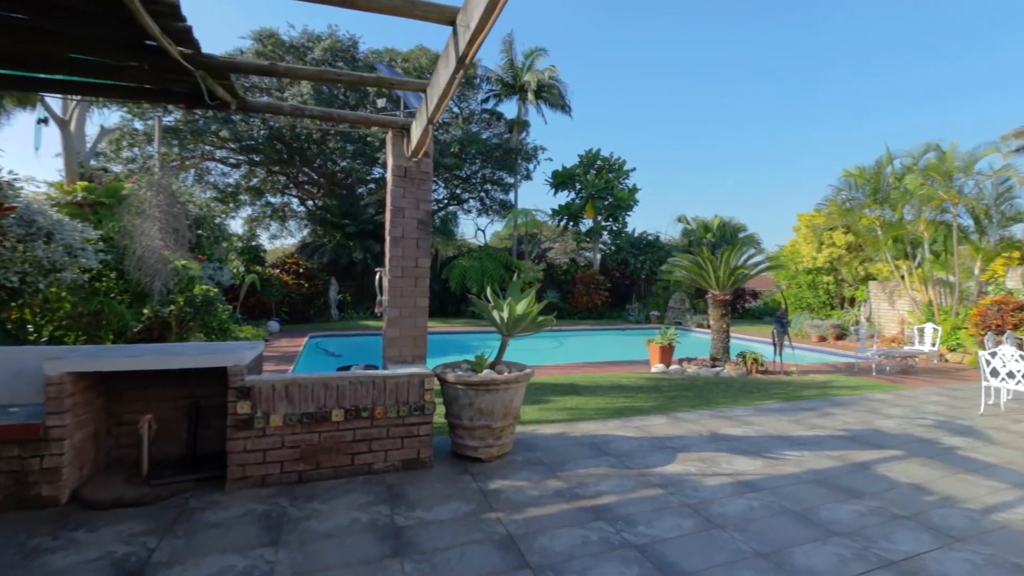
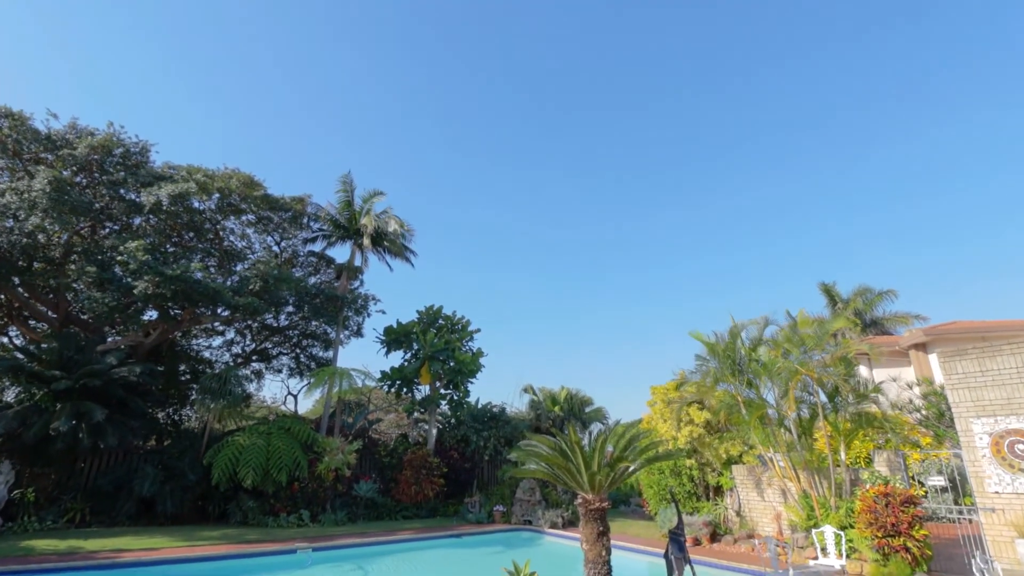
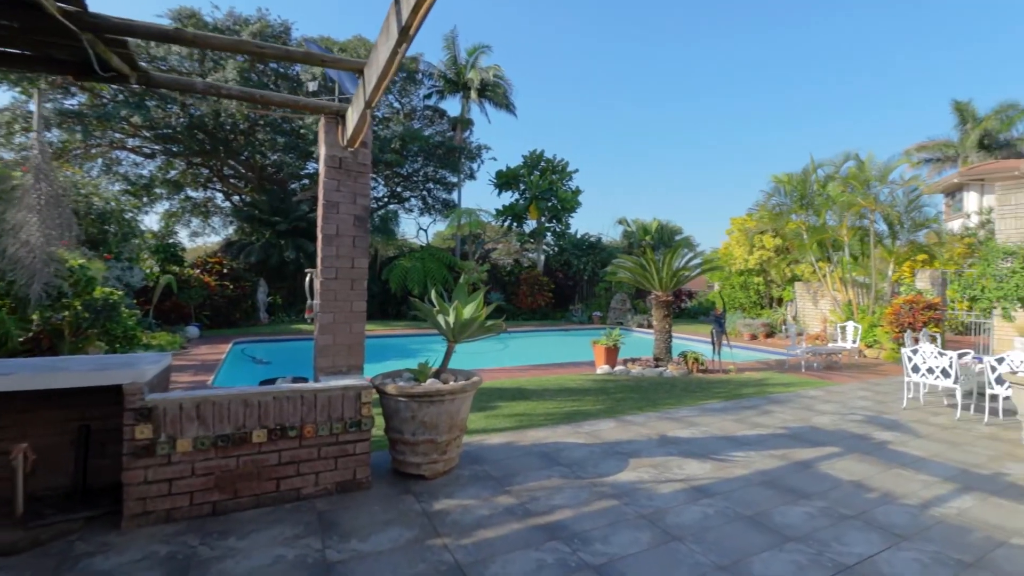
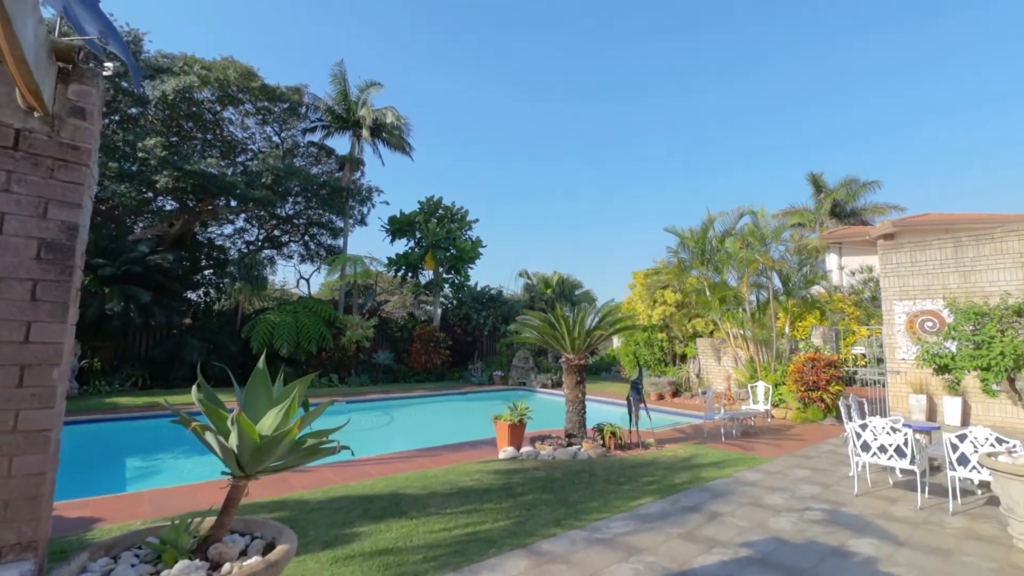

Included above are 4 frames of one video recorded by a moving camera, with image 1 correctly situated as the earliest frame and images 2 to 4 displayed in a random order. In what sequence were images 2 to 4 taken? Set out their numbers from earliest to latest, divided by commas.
3, 4, 2
